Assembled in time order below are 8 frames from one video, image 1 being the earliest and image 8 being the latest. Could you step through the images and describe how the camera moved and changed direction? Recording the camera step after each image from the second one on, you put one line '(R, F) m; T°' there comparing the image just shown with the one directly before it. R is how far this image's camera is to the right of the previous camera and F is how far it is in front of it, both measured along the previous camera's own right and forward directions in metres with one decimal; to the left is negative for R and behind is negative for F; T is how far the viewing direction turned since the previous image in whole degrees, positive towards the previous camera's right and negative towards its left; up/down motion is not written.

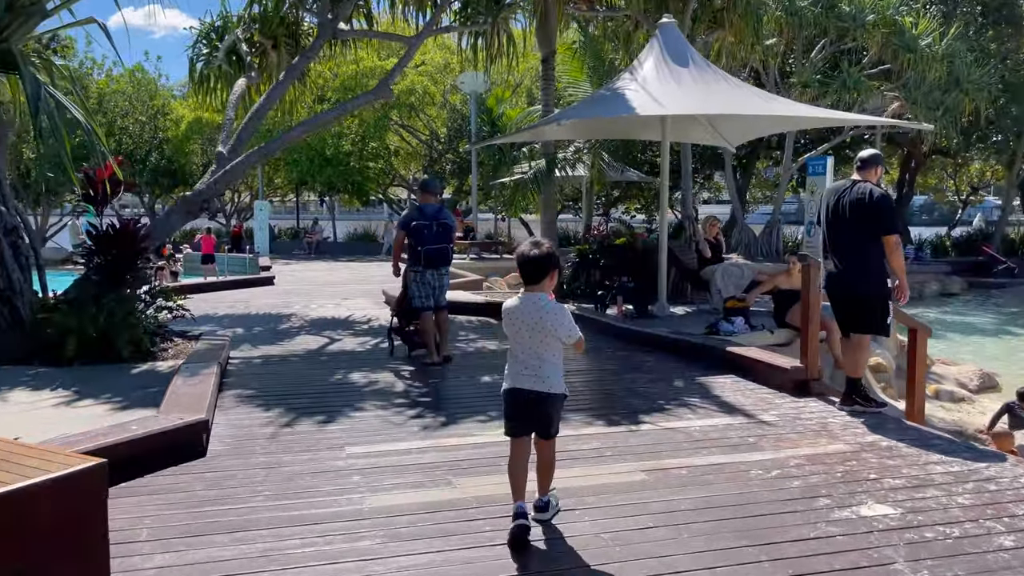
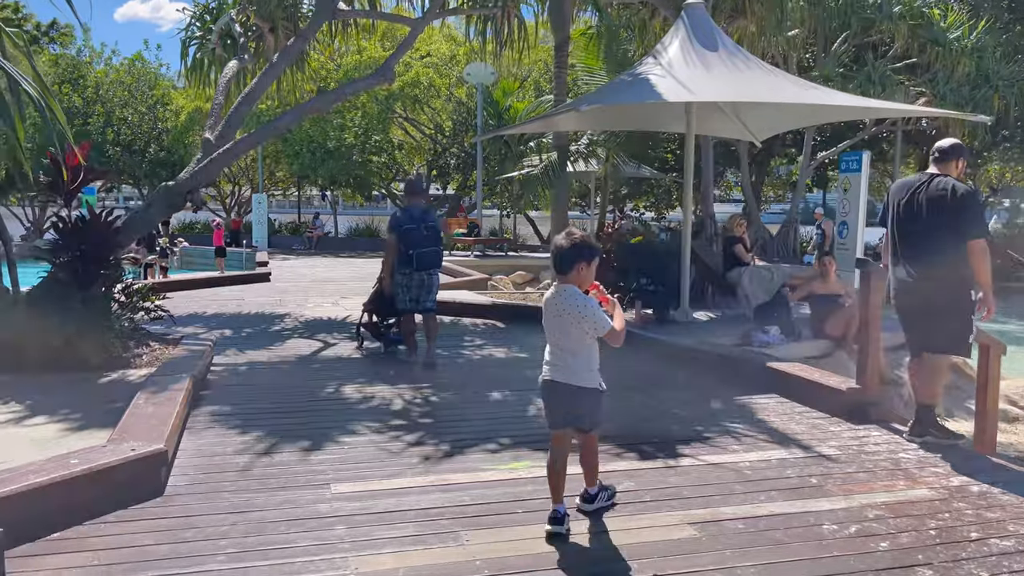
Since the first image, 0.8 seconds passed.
(-0.1, +0.8) m; 0°
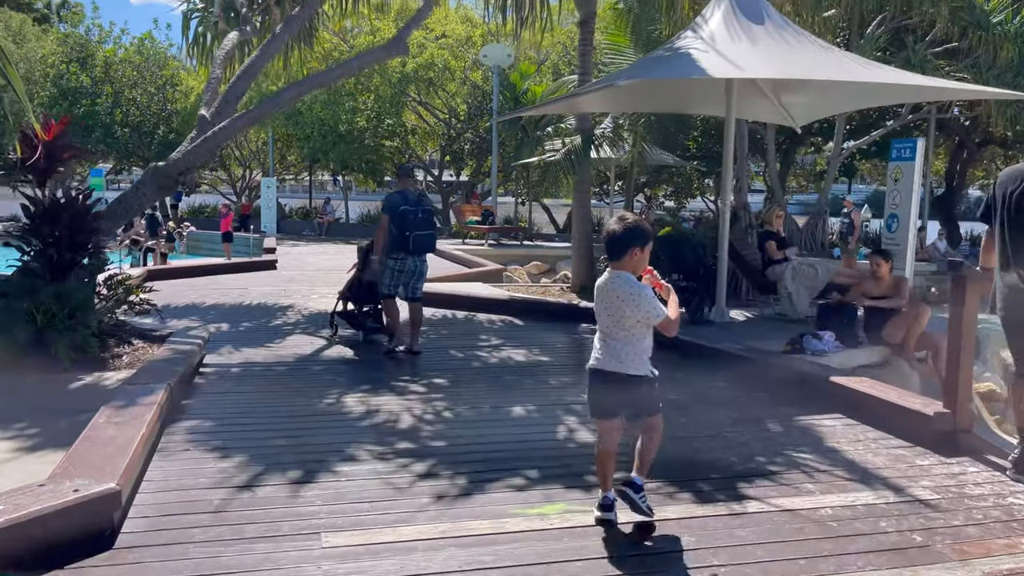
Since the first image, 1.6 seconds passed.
(-0.1, +0.8) m; -1°
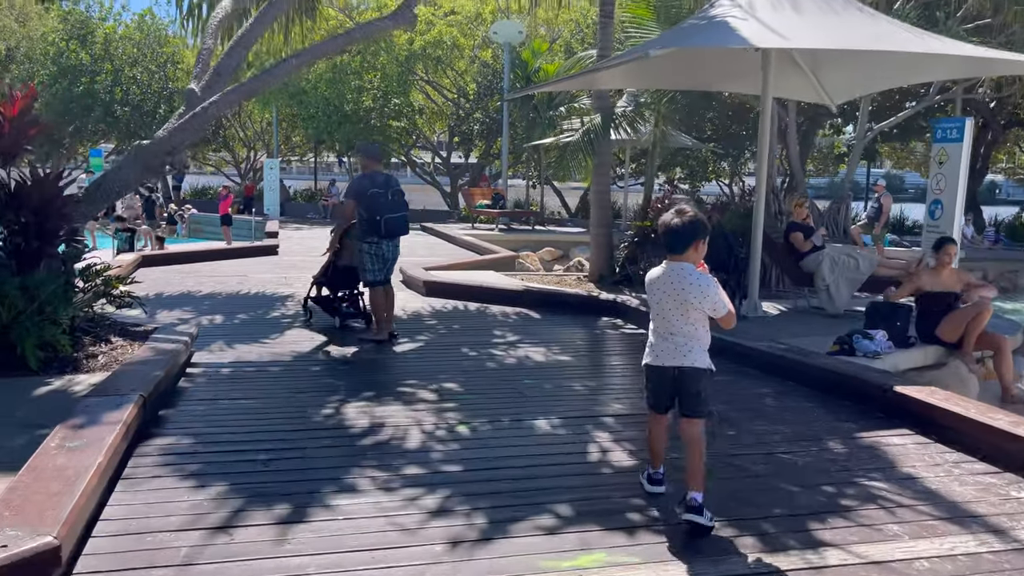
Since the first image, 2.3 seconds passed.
(-0.1, +0.7) m; 0°
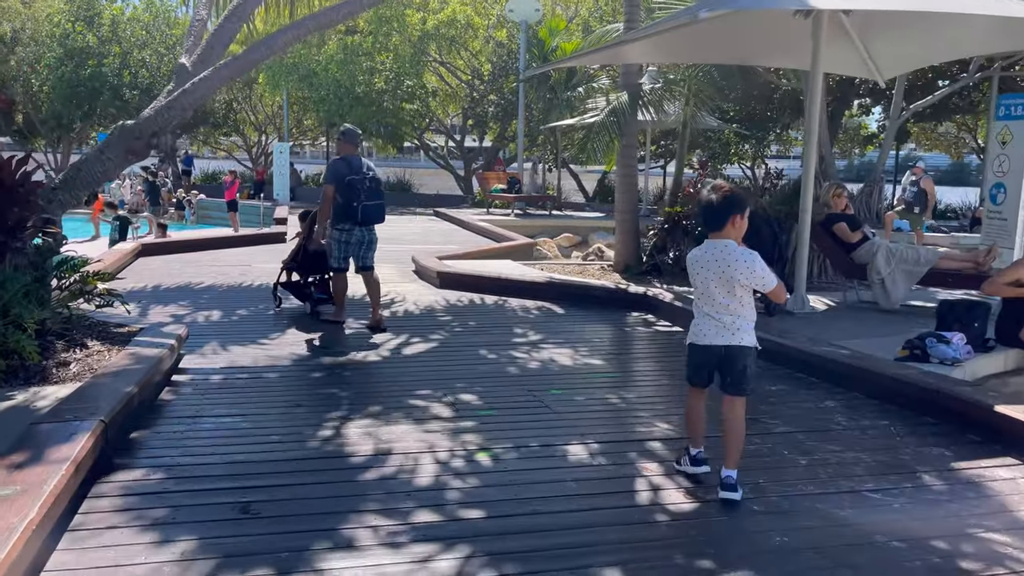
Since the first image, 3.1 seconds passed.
(-0.1, +0.7) m; -1°
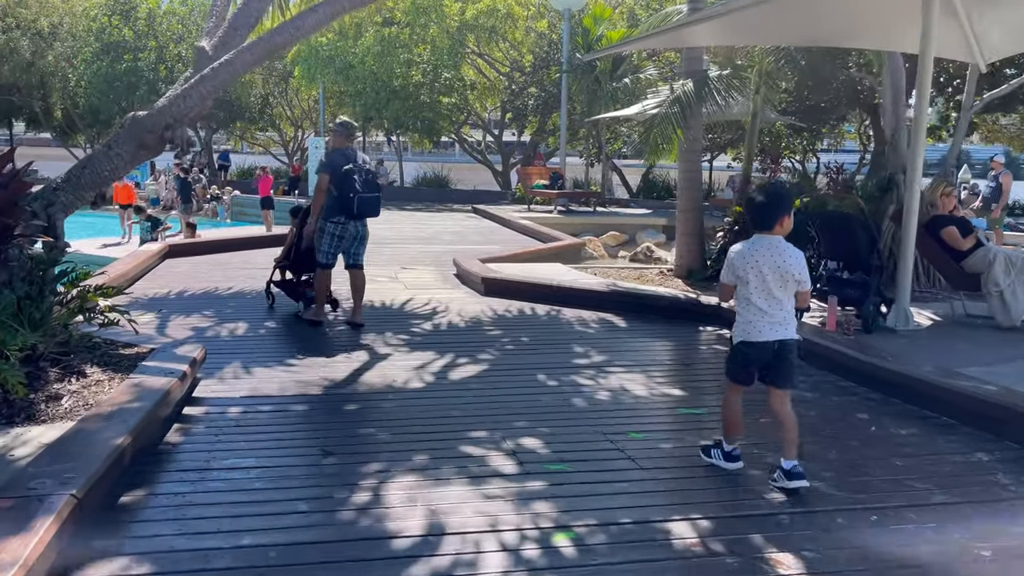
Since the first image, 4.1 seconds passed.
(-0.2, +0.9) m; -2°
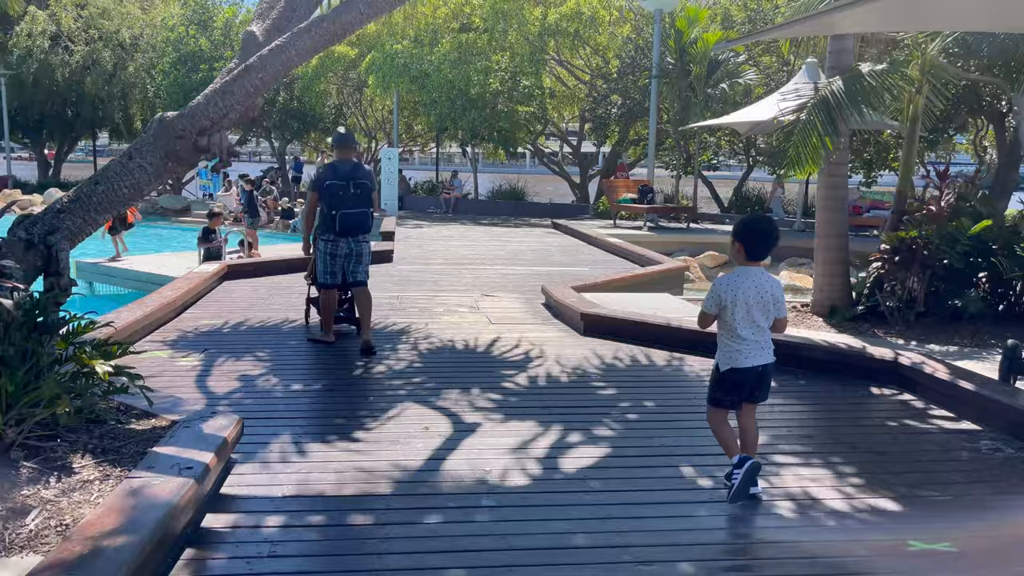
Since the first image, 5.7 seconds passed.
(-0.4, +1.5) m; -5°
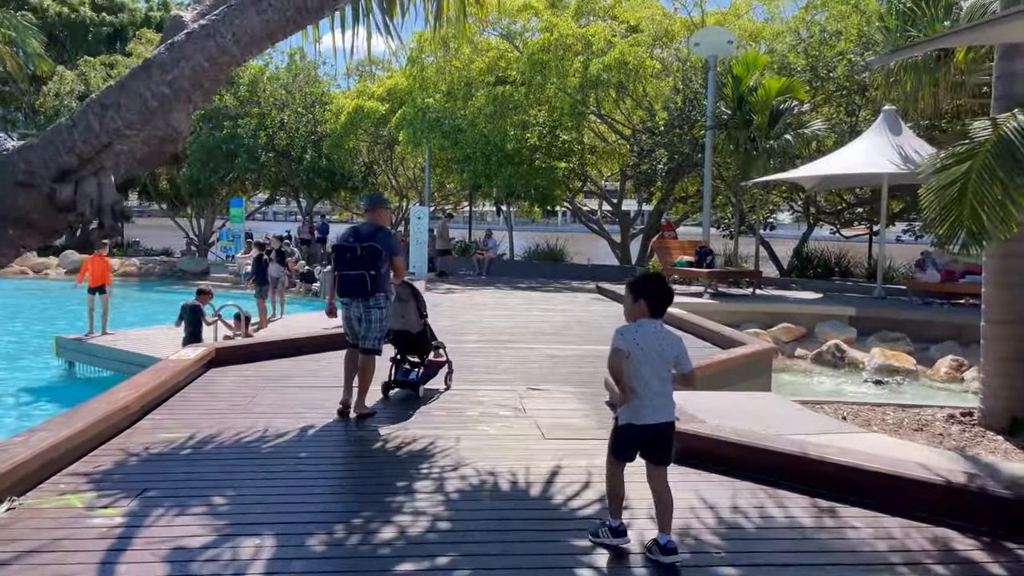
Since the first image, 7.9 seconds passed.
(-0.2, +2.1) m; -2°
